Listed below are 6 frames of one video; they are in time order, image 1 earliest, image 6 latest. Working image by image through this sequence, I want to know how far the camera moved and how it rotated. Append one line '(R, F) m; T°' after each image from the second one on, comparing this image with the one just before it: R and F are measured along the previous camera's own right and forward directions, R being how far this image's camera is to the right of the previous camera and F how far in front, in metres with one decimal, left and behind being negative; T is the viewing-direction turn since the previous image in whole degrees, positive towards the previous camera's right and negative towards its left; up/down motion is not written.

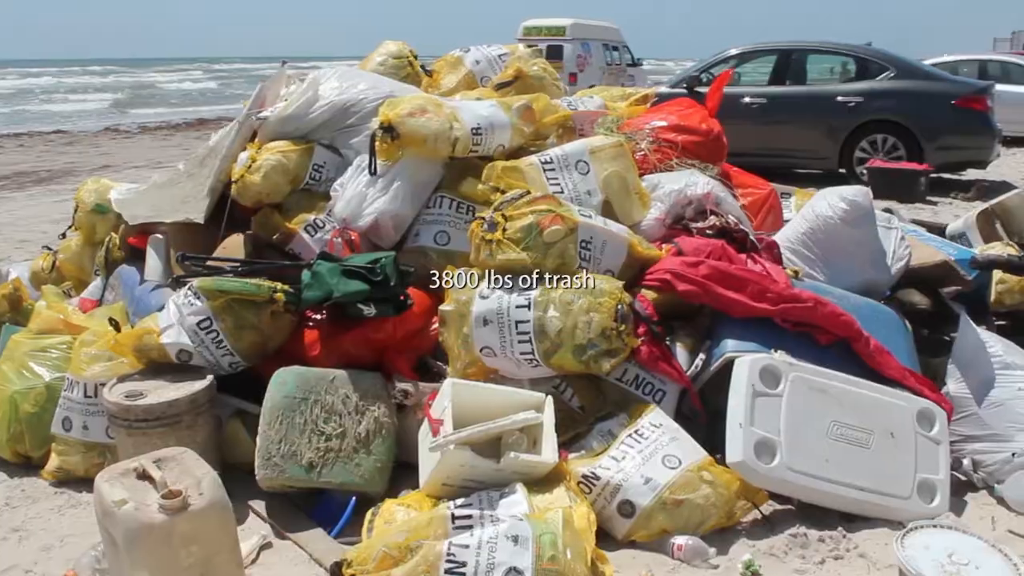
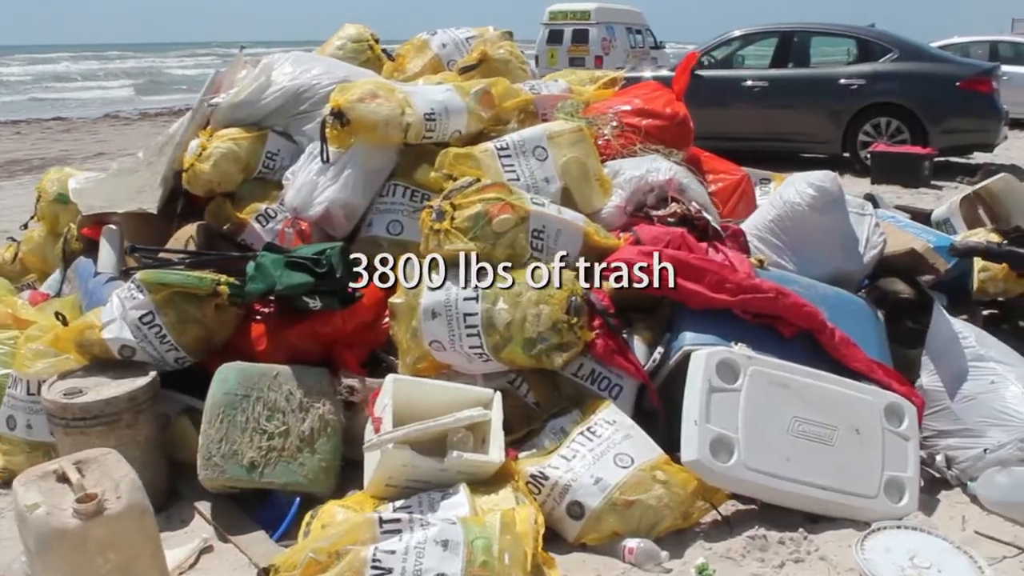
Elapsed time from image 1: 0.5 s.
(+0.2, +0.2) m; -1°
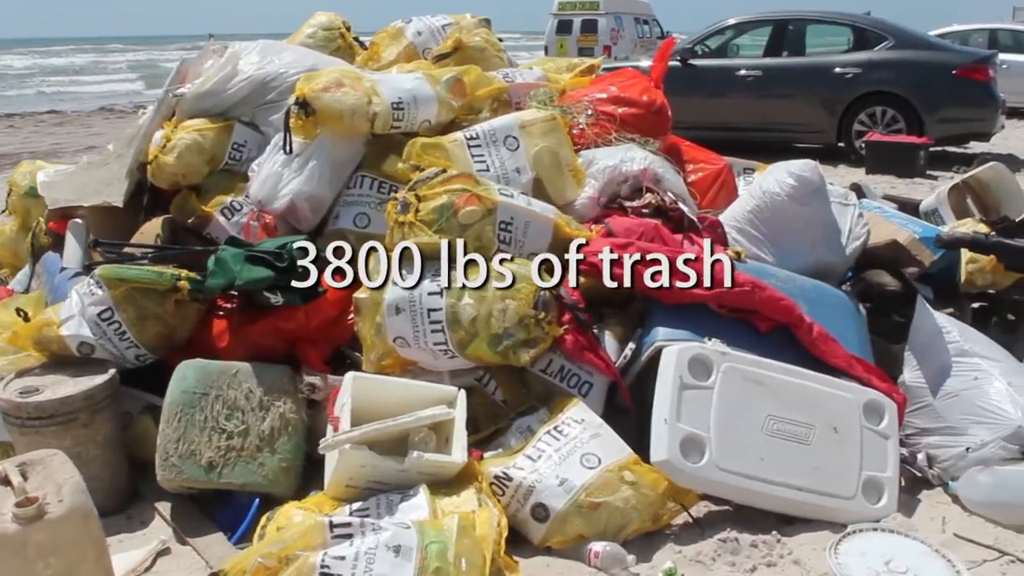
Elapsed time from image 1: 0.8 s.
(+0.1, +0.1) m; -1°
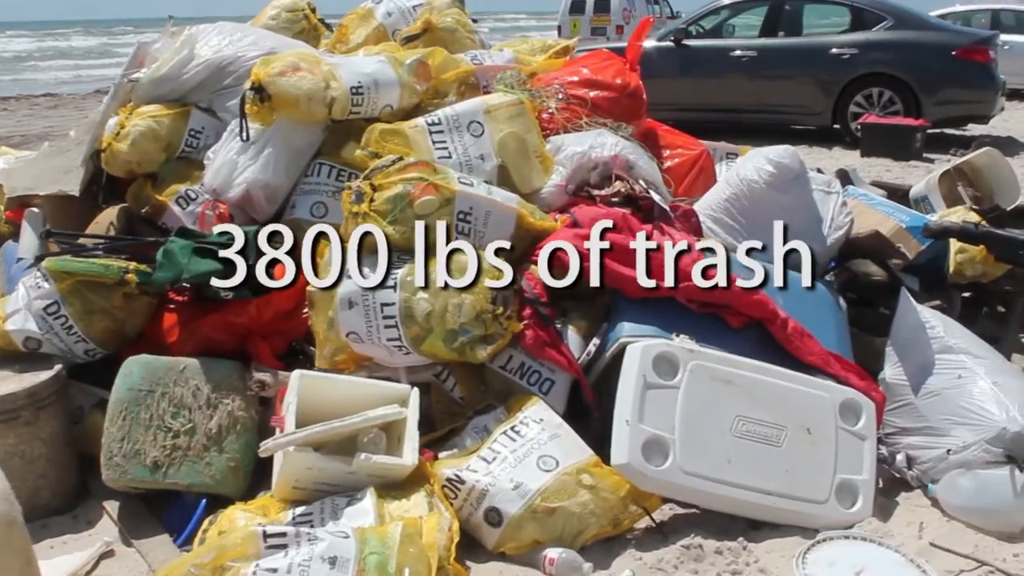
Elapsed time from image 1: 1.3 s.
(+0.2, +0.2) m; -1°
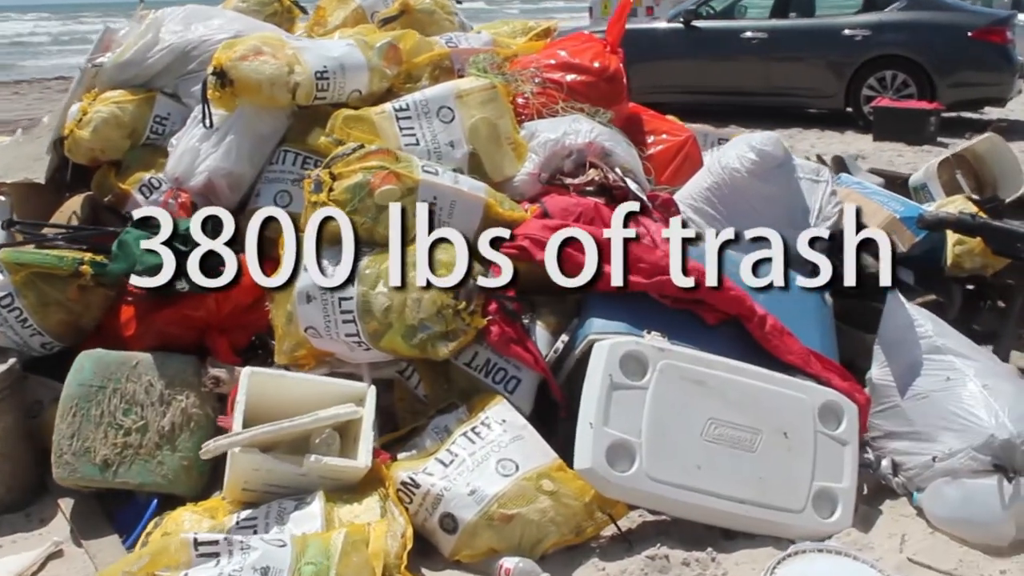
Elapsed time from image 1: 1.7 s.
(+0.2, +0.2) m; -2°
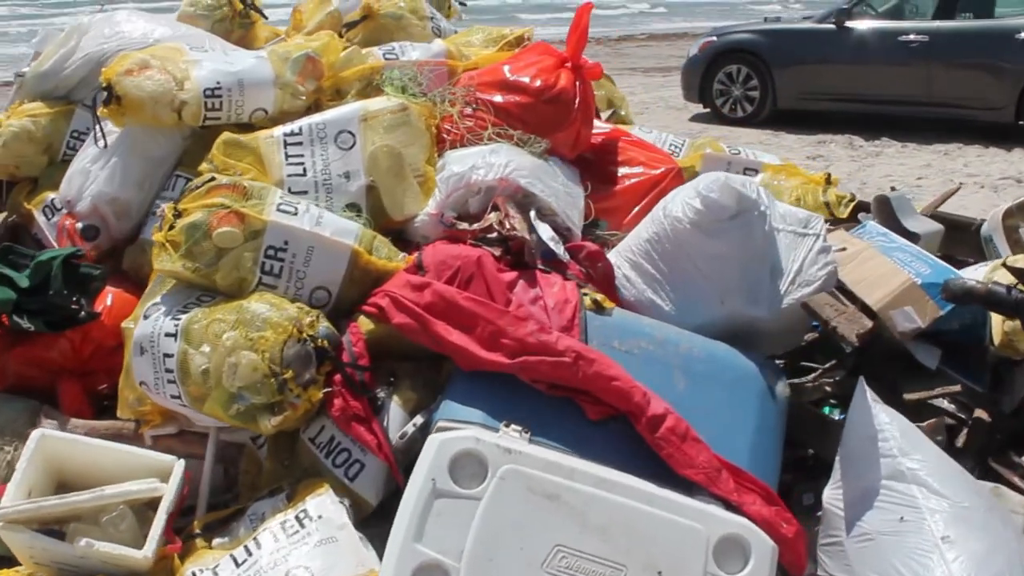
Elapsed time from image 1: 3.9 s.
(+1.0, +0.7) m; -13°
